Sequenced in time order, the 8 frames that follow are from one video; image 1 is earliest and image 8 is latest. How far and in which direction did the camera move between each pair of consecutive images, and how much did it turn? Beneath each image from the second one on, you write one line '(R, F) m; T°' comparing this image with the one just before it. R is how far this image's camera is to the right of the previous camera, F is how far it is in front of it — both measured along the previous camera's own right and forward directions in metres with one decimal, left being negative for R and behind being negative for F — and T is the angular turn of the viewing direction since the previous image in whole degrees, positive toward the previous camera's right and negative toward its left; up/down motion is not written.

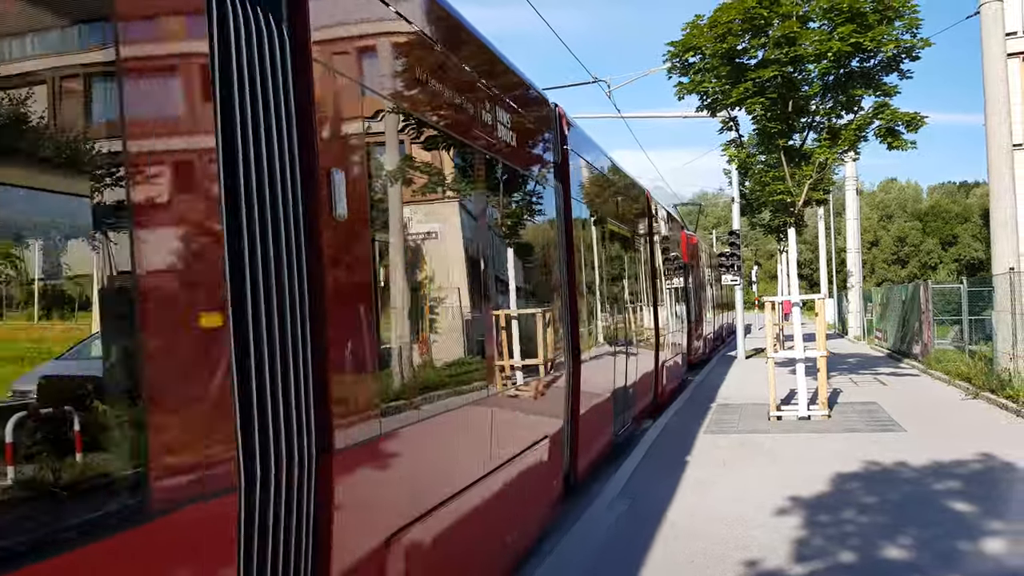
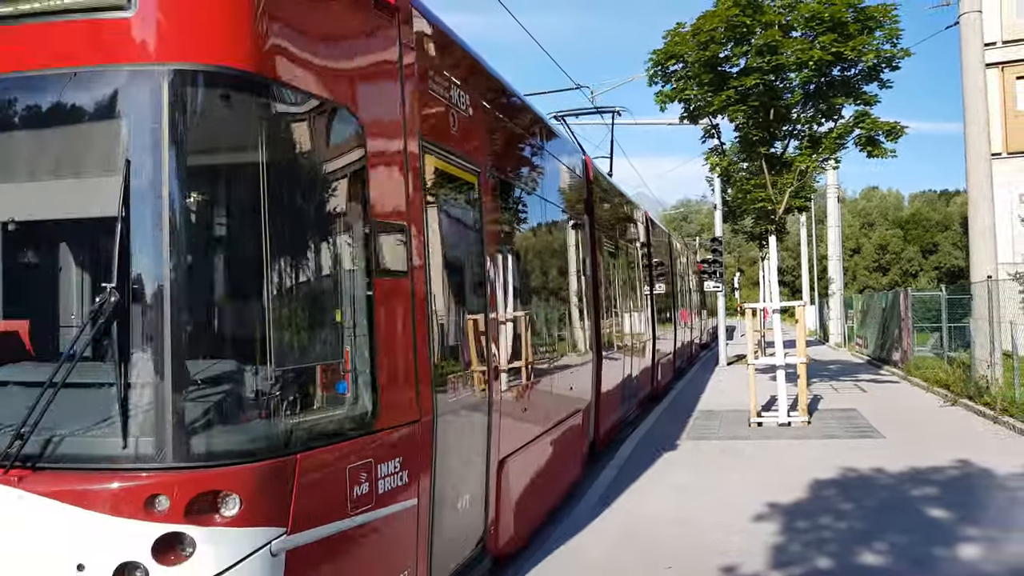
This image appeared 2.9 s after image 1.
(0.0, 0.0) m; +1°
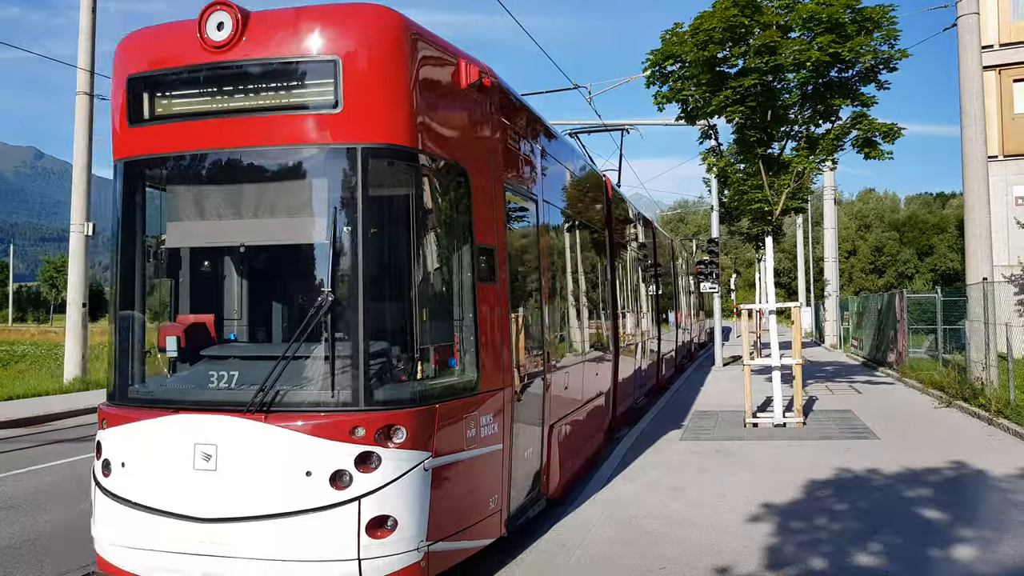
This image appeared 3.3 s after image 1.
(0.0, 0.0) m; 0°
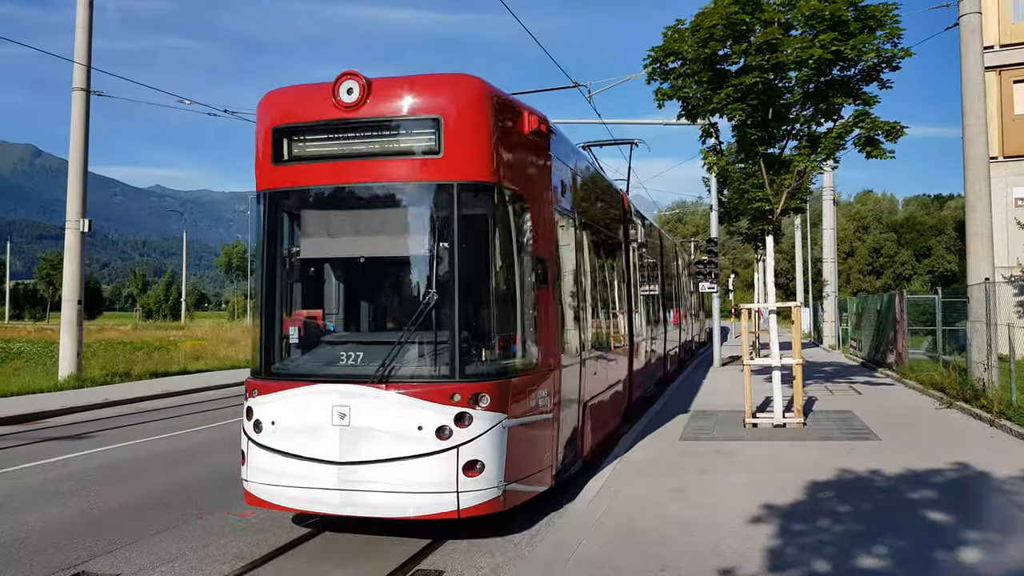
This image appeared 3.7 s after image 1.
(0.0, +0.1) m; 0°
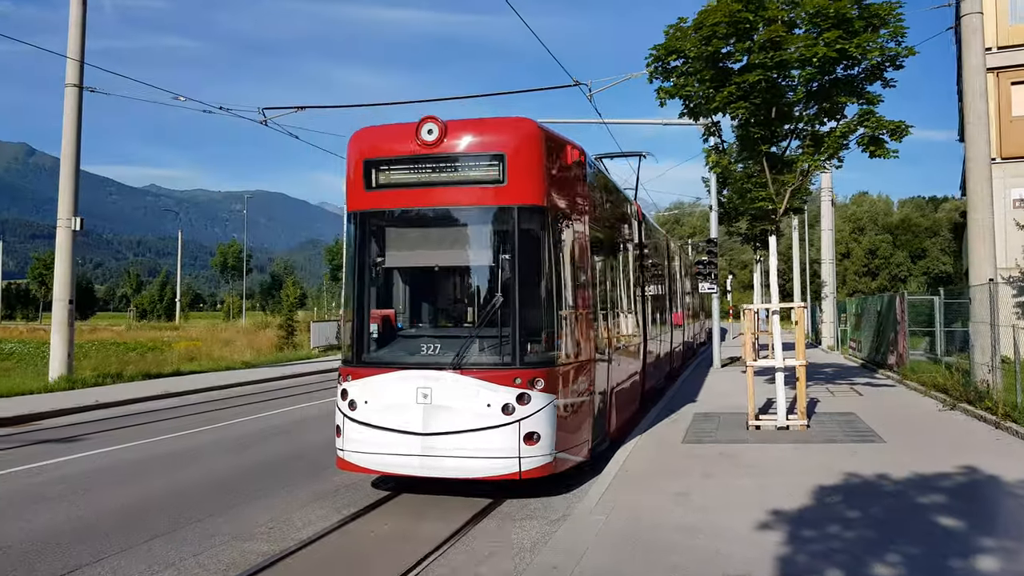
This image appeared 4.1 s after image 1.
(-0.1, +0.1) m; 0°
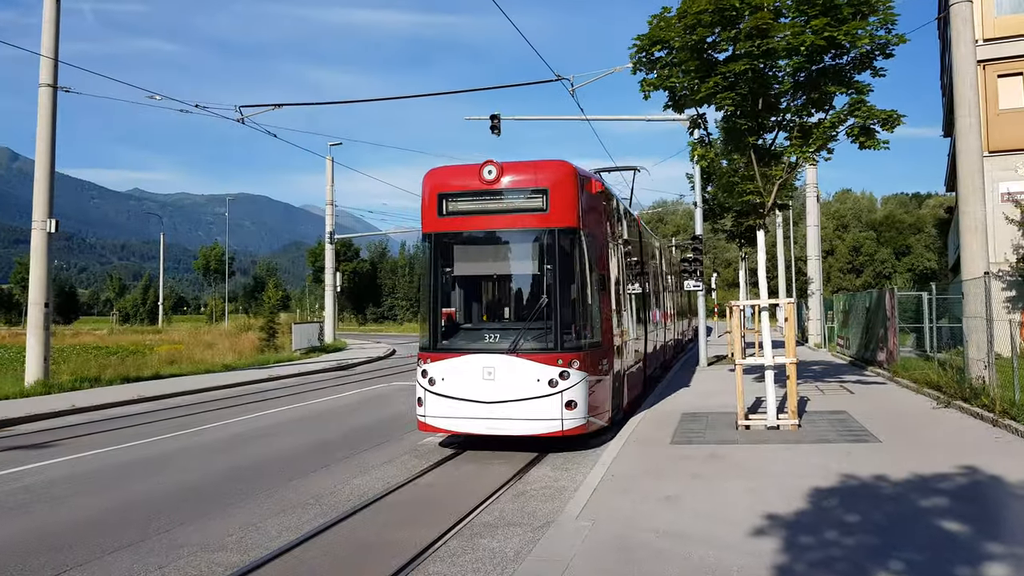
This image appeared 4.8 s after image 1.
(+0.1, +0.4) m; +1°
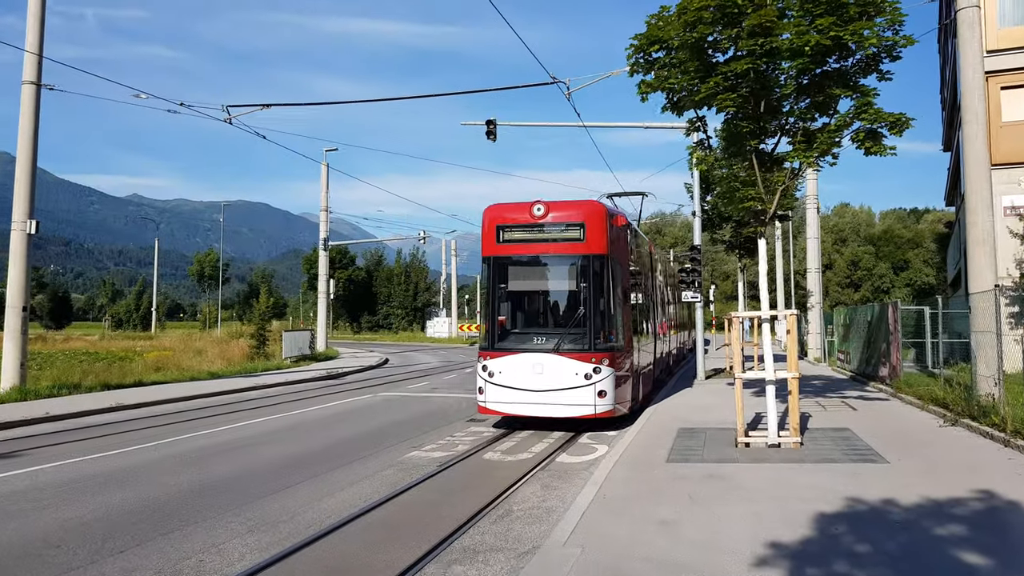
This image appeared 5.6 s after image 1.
(+0.1, +0.5) m; 0°
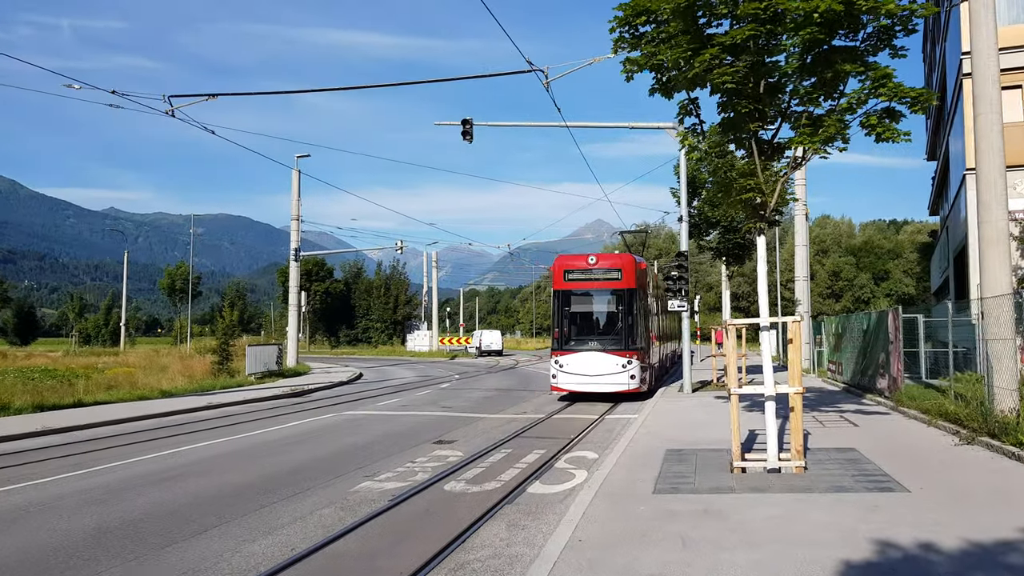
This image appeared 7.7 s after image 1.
(+0.2, +1.3) m; +1°
